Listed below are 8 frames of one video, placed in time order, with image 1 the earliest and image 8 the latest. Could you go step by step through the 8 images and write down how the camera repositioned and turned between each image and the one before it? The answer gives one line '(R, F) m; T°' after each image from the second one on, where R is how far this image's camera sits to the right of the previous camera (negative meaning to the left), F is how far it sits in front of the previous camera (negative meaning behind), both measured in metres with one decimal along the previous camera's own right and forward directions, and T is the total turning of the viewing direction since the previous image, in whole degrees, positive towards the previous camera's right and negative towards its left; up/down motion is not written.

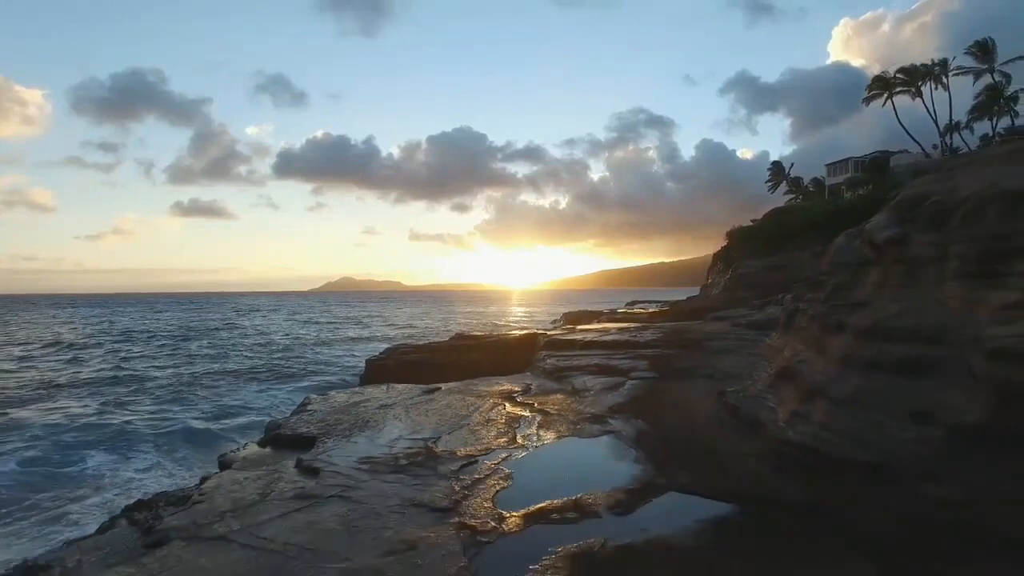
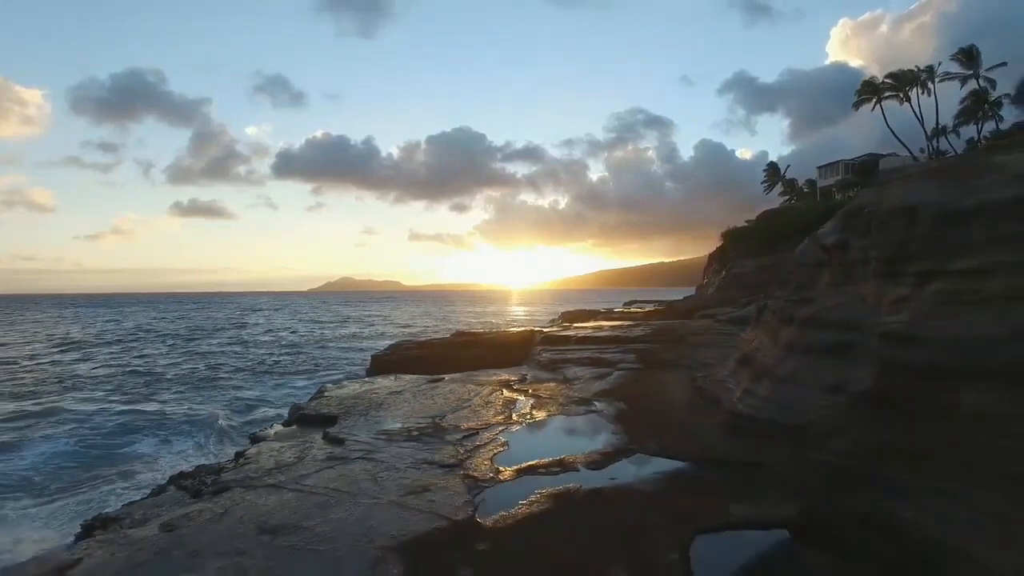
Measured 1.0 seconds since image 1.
(+0.1, -1.9) m; 0°
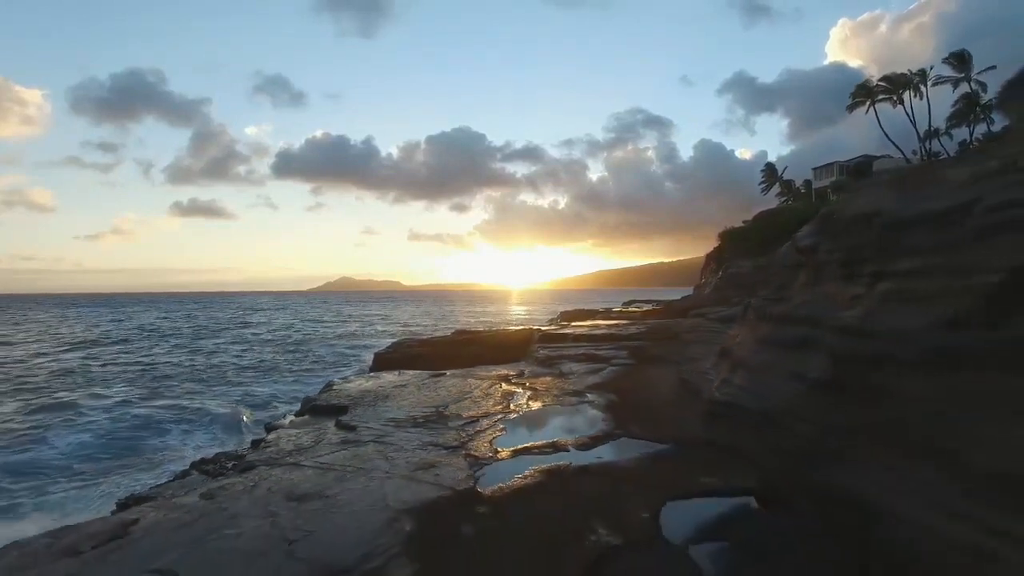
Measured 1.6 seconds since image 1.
(+0.1, -1.1) m; 0°
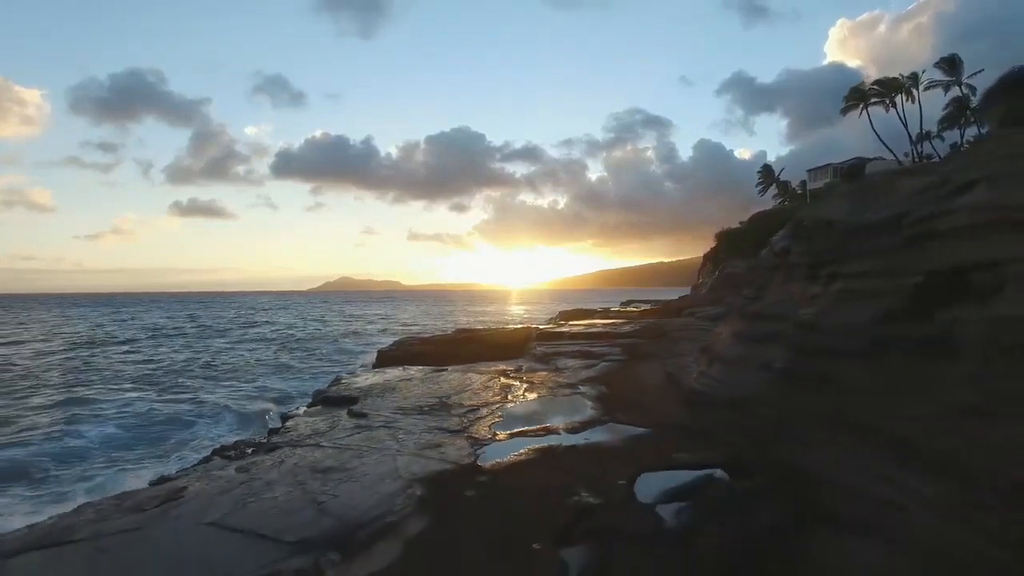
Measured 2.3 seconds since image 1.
(+0.1, -1.3) m; 0°
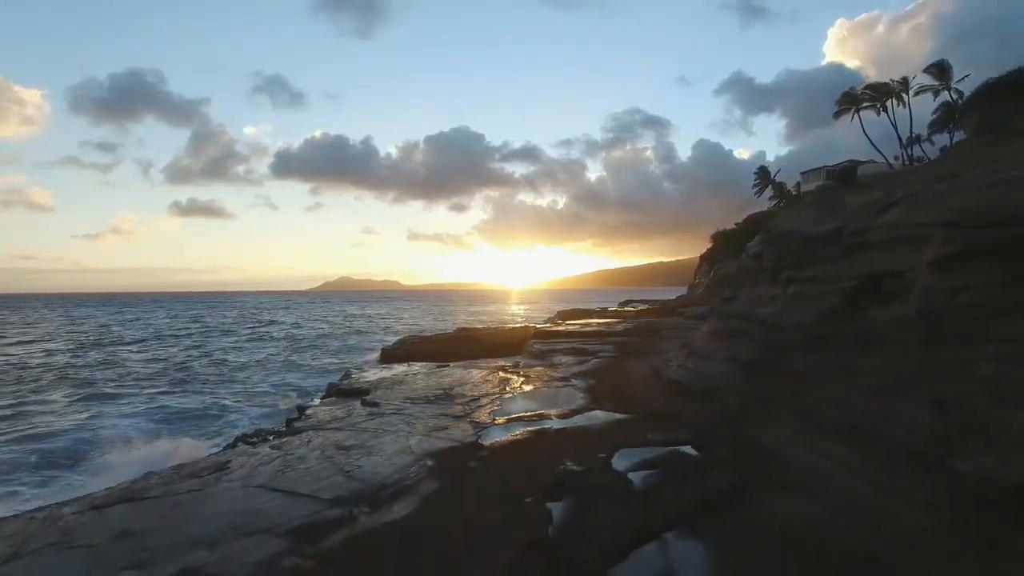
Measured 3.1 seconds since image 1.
(+0.1, -1.6) m; 0°
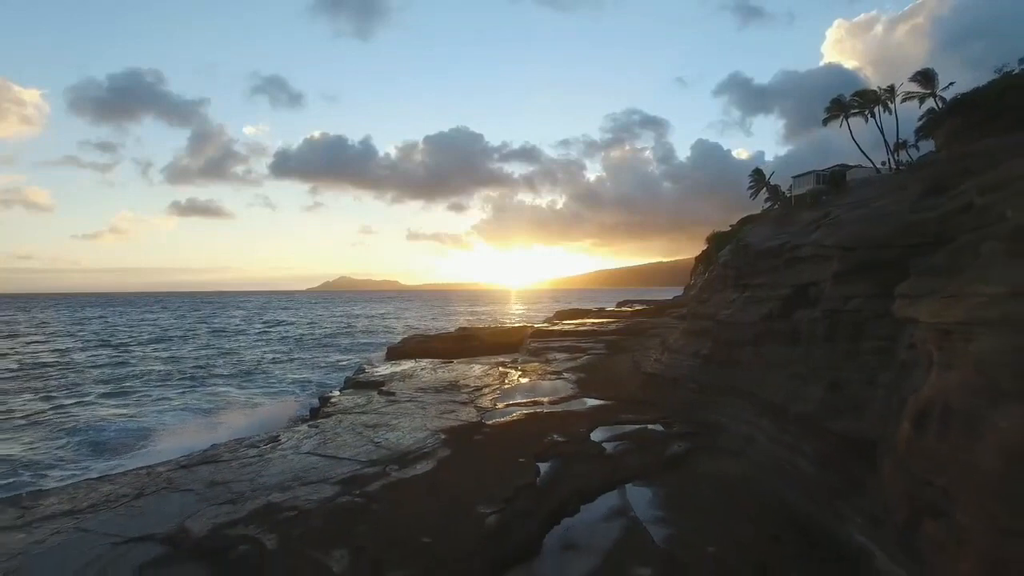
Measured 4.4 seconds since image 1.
(0.0, -2.4) m; 0°
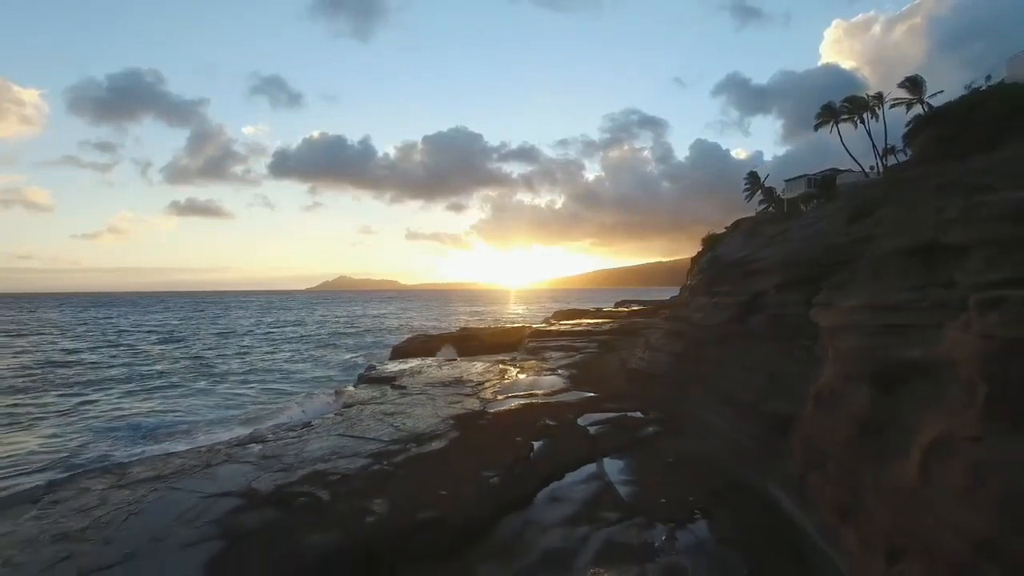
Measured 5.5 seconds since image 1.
(0.0, -2.2) m; 0°
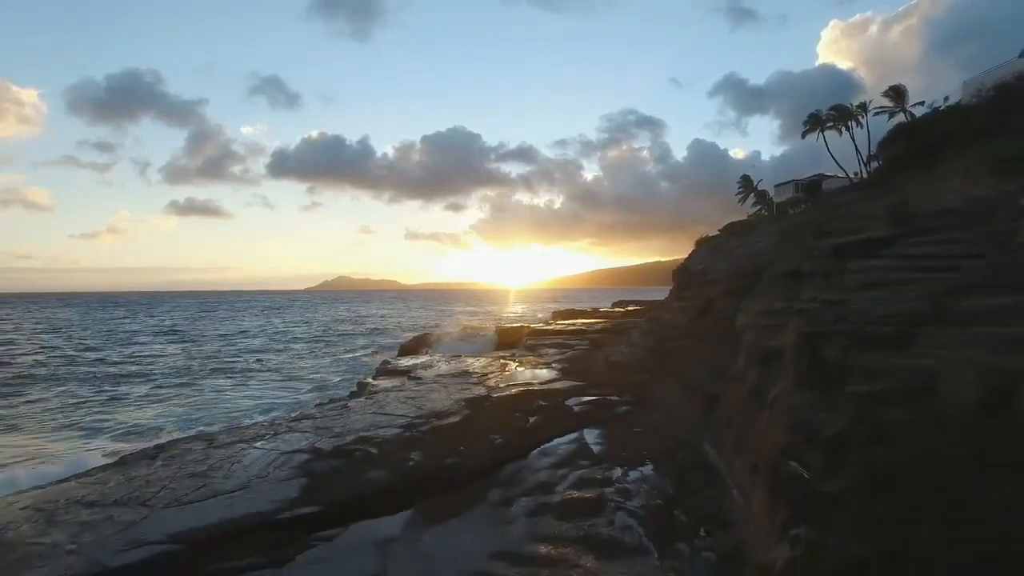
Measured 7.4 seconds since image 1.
(0.0, -3.4) m; 0°
